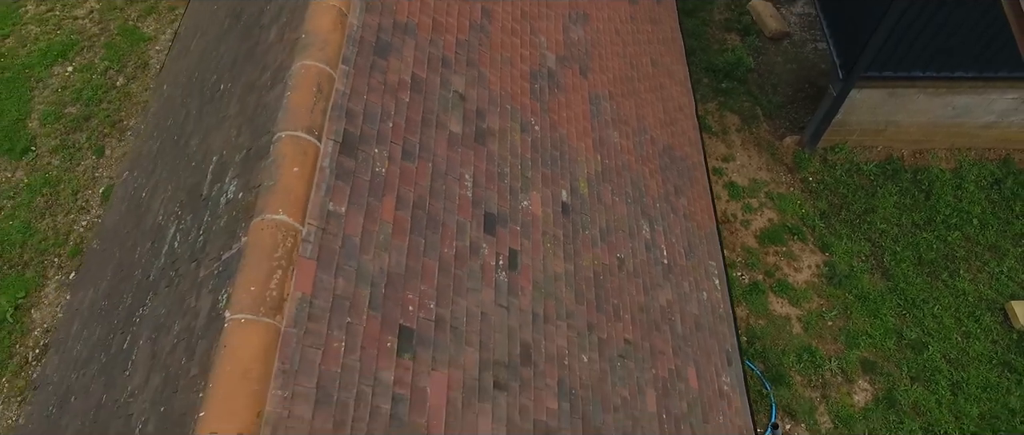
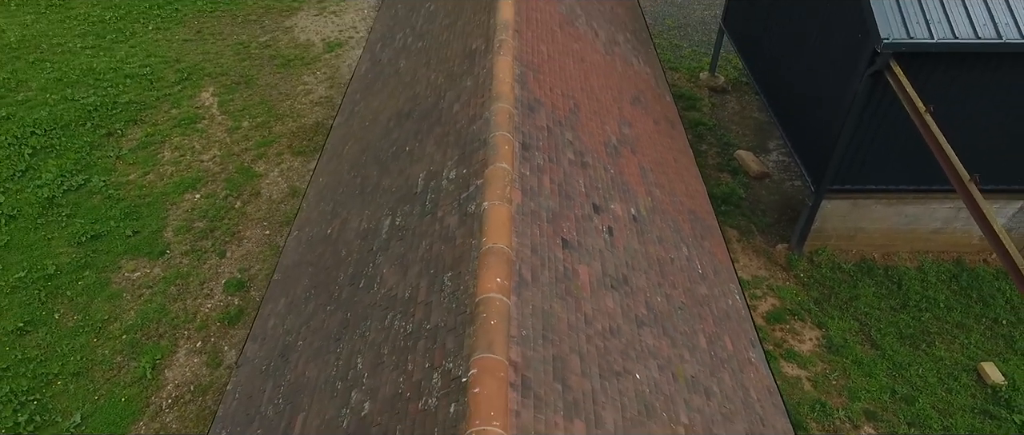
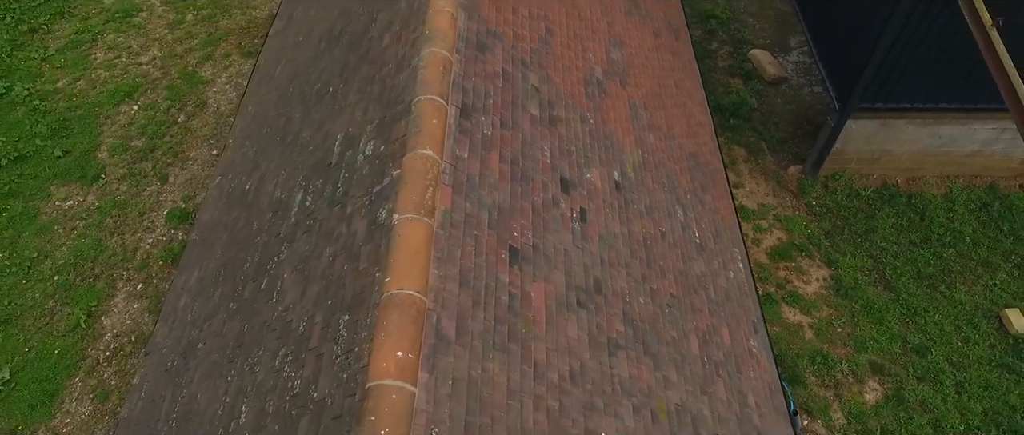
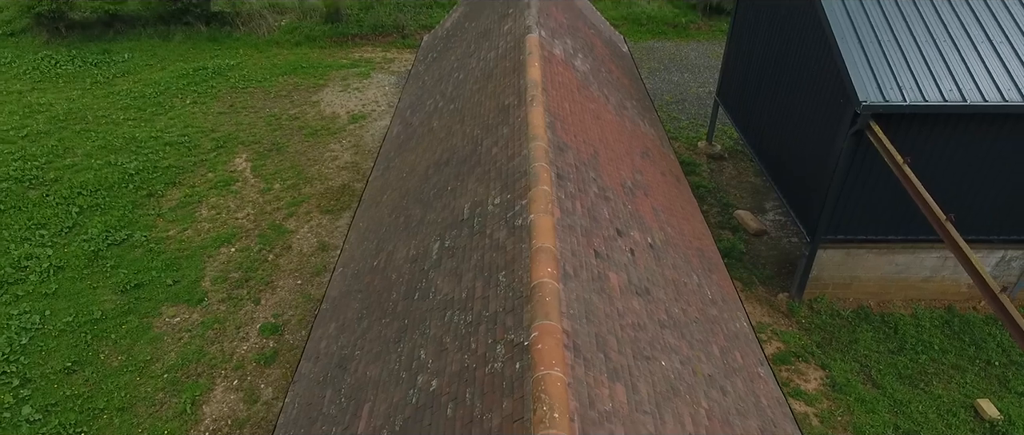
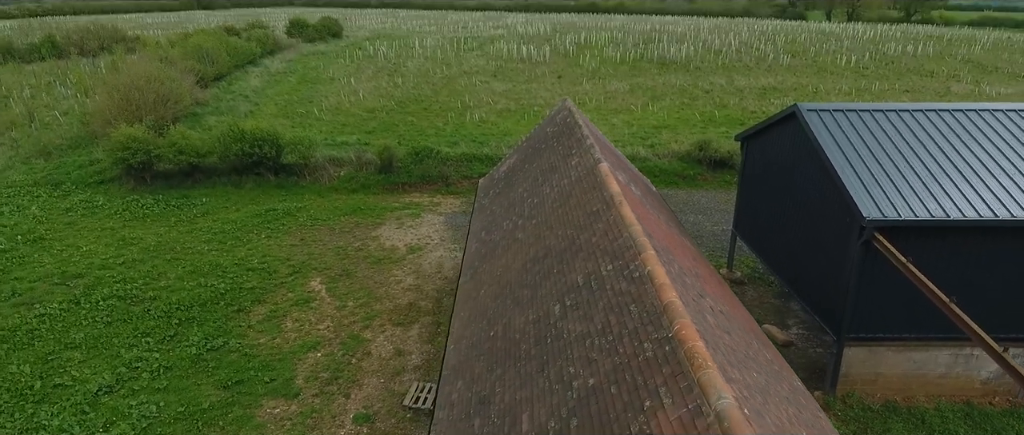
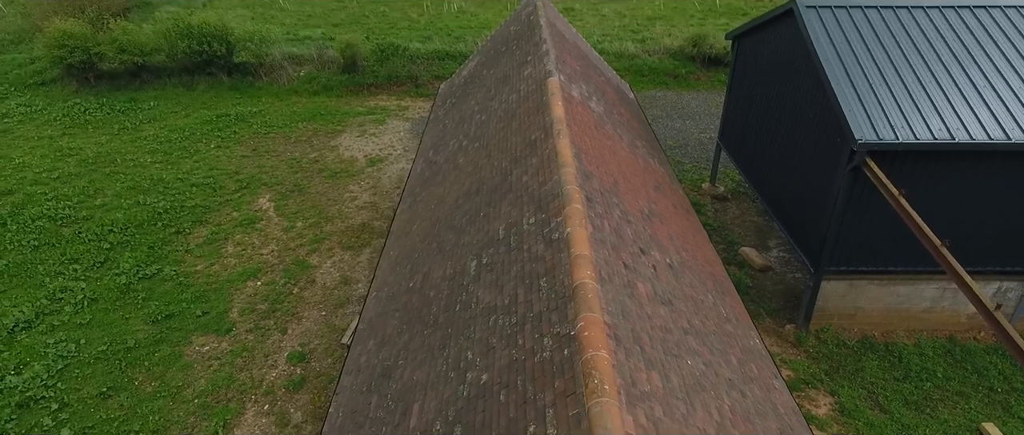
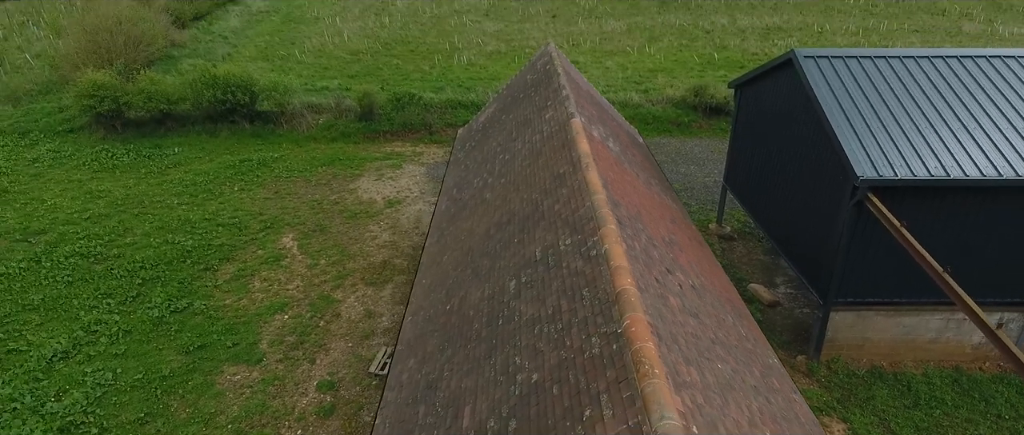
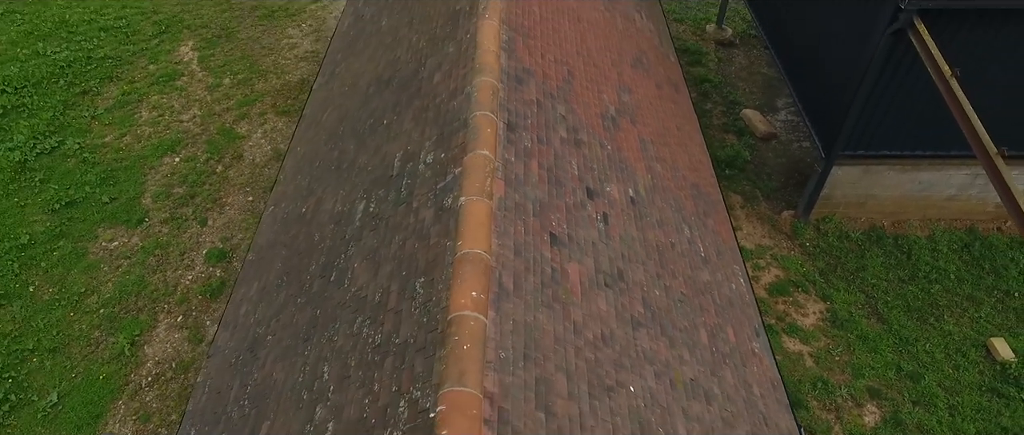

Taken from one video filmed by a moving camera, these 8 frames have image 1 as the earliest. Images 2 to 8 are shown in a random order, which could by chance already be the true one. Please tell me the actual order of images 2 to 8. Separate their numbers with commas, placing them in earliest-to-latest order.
3, 8, 2, 4, 6, 7, 5
